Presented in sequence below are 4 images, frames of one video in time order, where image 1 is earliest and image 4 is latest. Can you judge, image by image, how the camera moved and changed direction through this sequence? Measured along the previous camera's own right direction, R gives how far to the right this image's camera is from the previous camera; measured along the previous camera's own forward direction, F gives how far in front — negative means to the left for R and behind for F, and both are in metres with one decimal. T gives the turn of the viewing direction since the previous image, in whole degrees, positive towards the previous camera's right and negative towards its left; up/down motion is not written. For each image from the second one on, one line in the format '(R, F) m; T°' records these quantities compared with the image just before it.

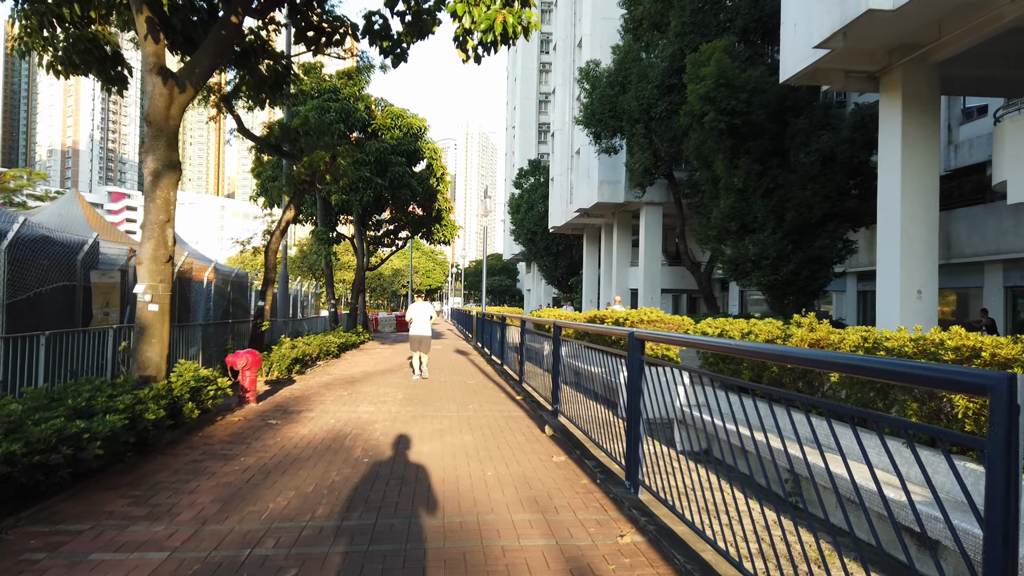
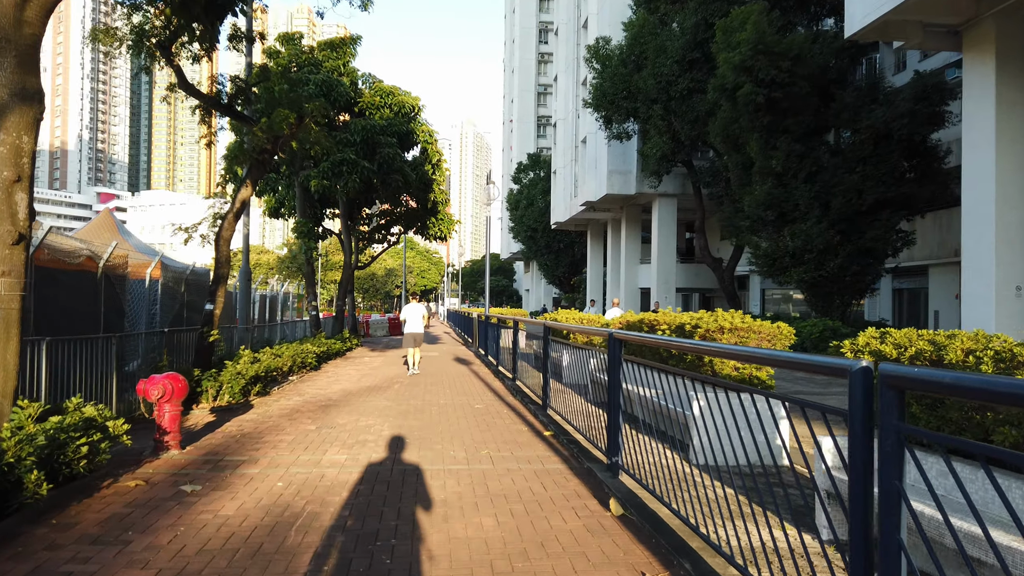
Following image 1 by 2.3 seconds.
(-0.3, +2.4) m; 0°
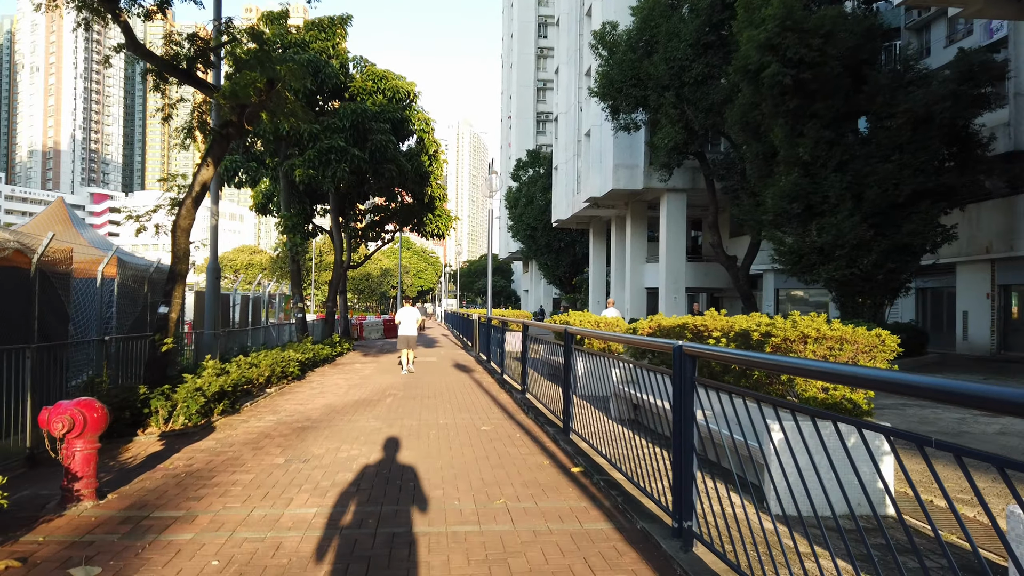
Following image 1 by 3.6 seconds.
(-0.2, +1.4) m; 0°
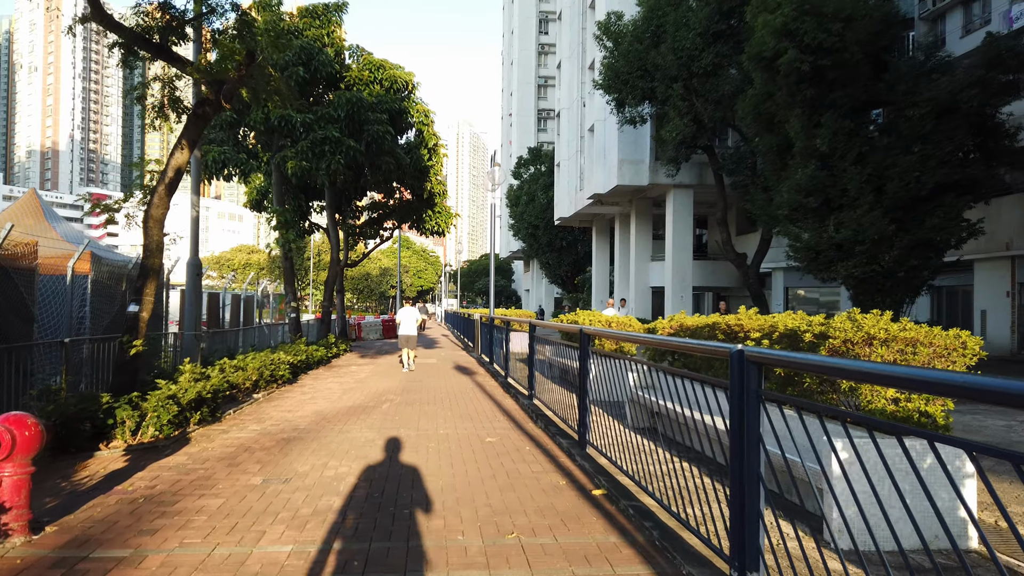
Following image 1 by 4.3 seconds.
(-0.1, +0.7) m; 0°
